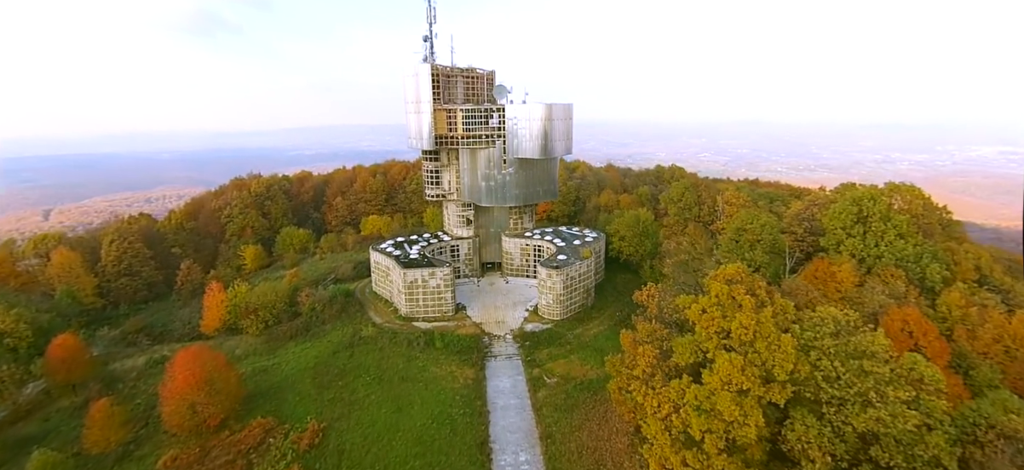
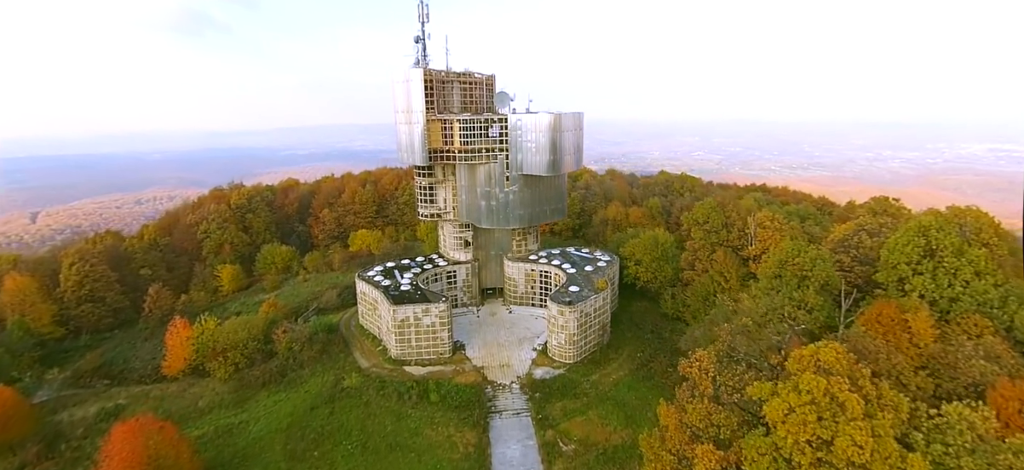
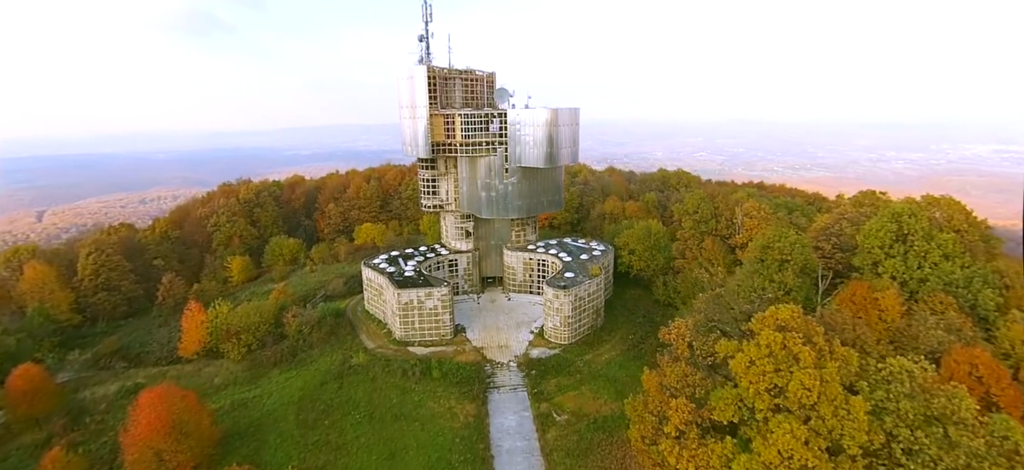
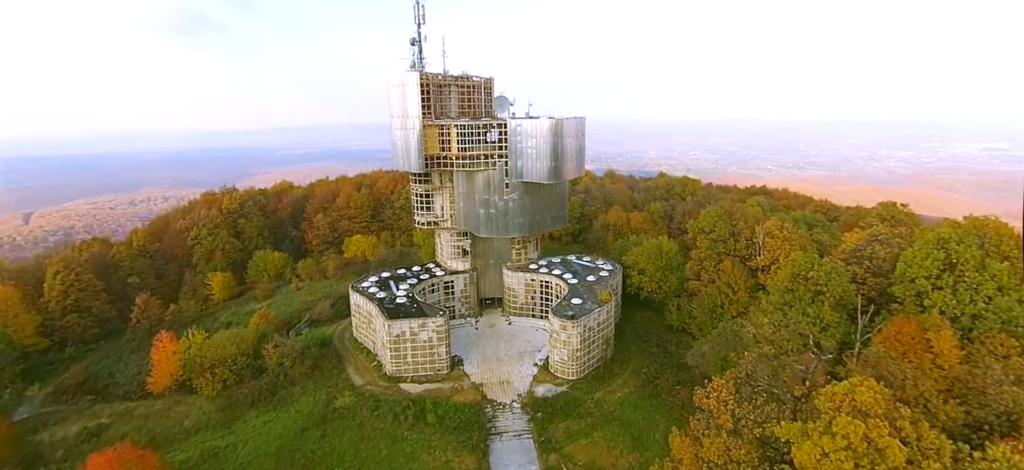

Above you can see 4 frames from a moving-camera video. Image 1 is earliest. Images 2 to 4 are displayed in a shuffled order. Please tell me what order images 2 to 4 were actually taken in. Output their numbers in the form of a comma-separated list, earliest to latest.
3, 2, 4
